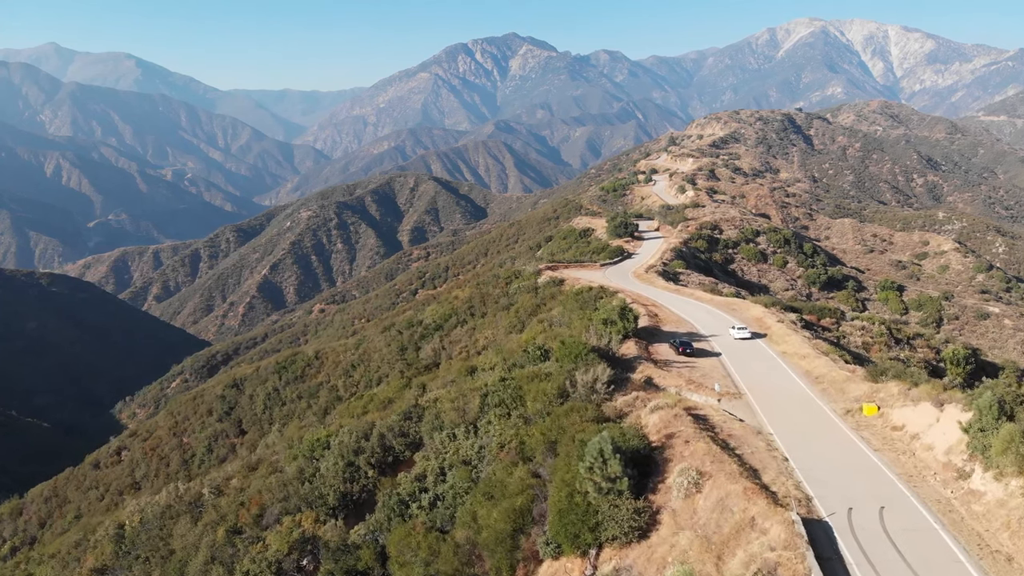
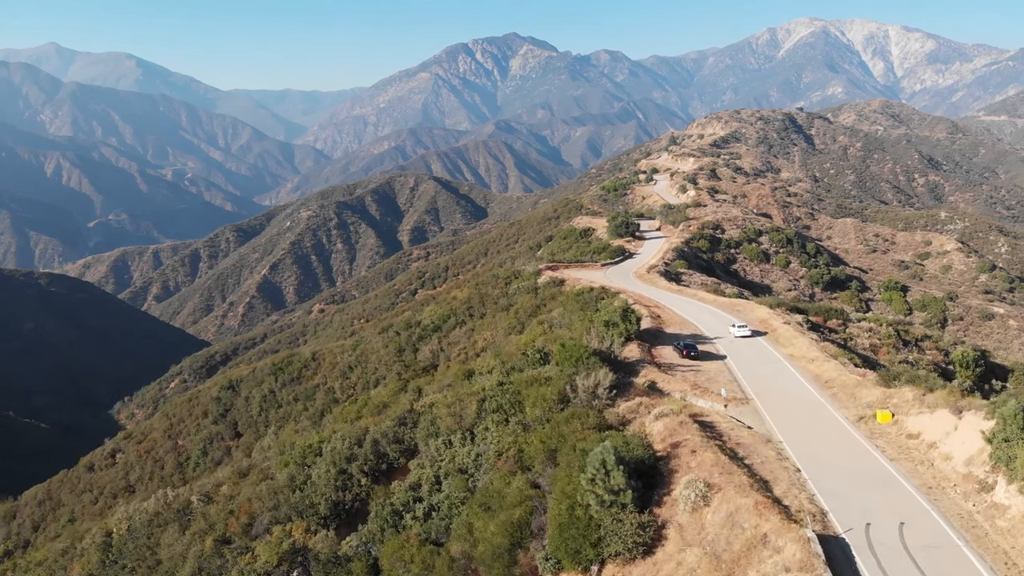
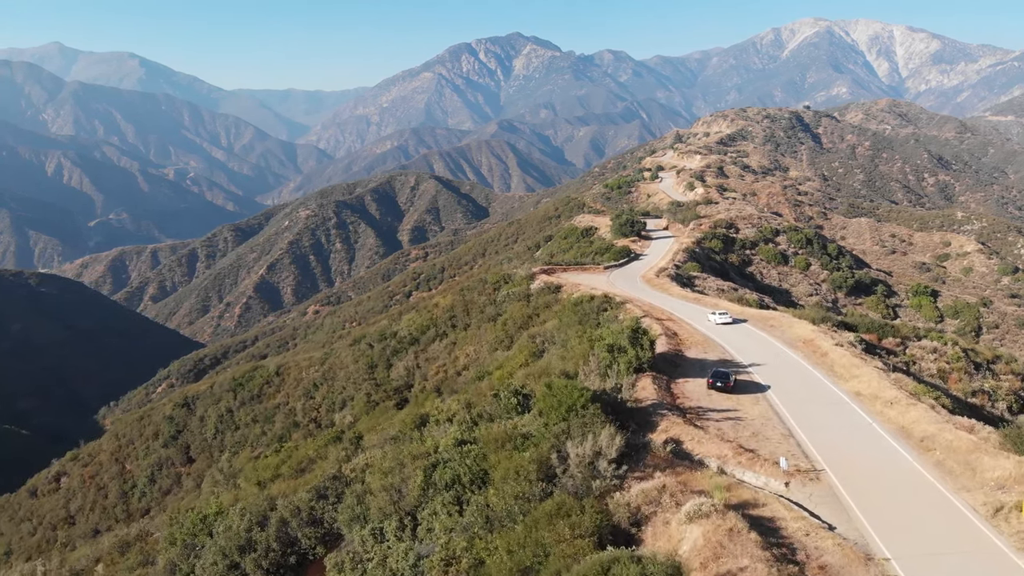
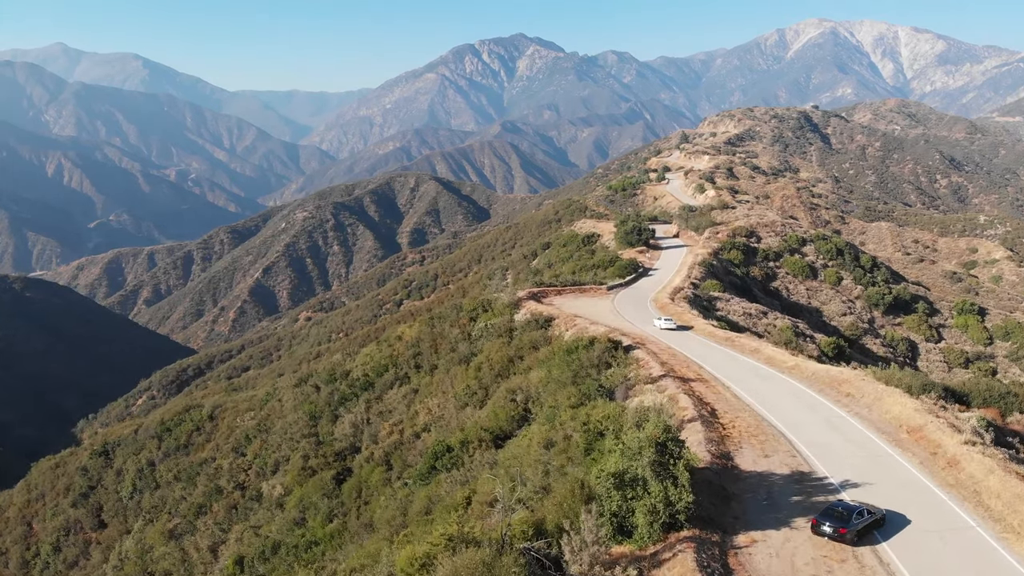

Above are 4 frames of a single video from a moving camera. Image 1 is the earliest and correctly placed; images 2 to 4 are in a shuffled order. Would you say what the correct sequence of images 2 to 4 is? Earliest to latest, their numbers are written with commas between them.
2, 3, 4
